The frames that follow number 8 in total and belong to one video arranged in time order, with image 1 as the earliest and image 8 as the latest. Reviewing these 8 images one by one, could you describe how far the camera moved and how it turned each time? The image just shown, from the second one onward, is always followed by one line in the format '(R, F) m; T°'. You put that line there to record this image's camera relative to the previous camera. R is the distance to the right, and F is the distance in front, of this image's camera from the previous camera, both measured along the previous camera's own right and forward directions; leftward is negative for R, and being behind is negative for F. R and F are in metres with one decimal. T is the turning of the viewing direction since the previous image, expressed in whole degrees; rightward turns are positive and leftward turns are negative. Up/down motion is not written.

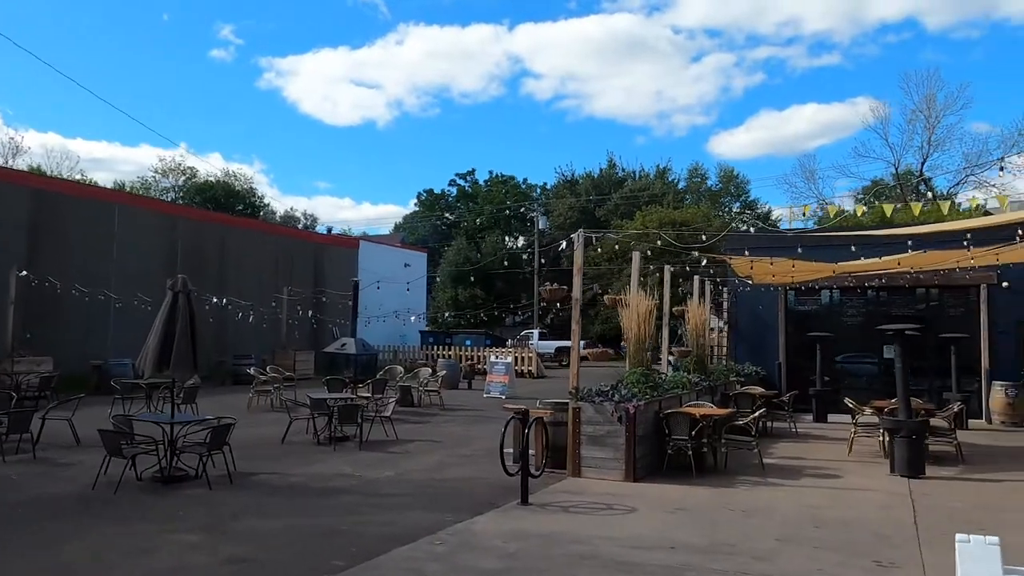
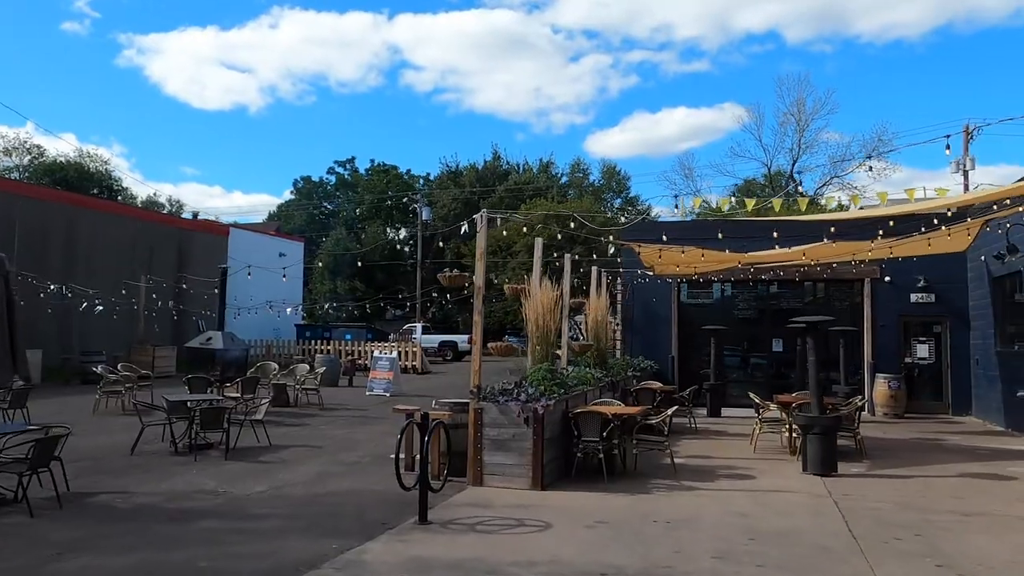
(-0.1, +0.9) m; +9°
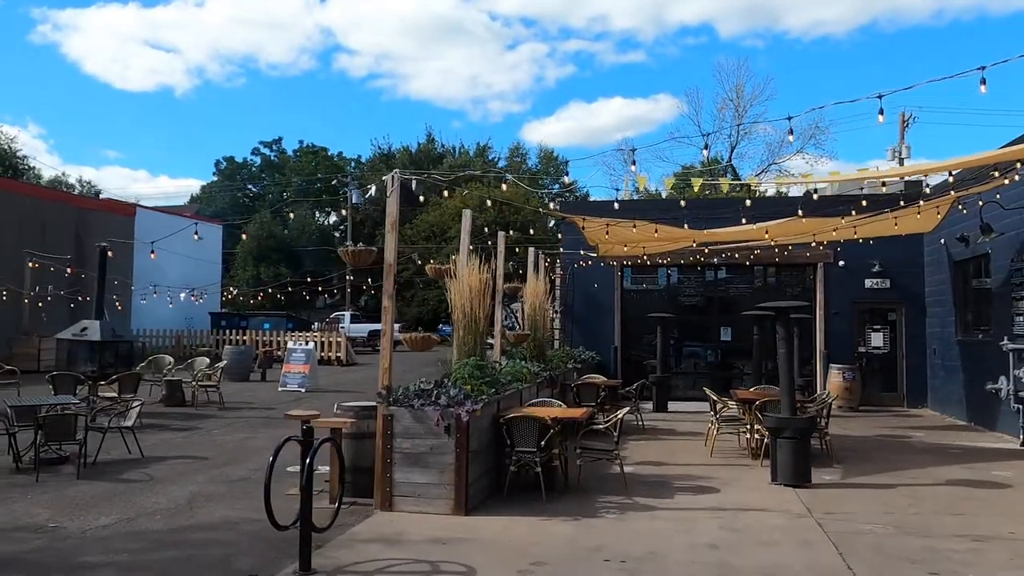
(+0.1, +1.4) m; +5°
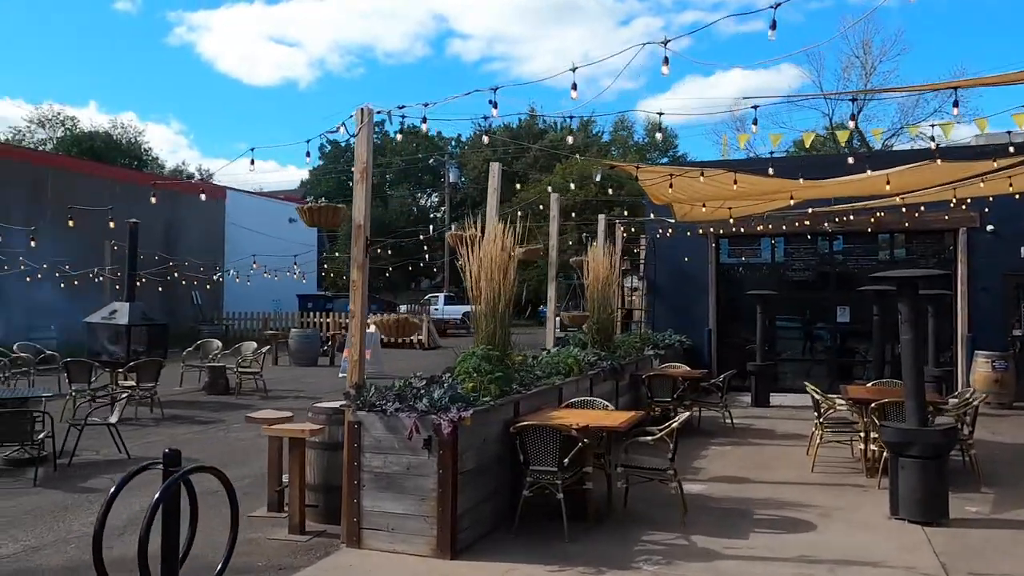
(+0.6, +1.6) m; -8°
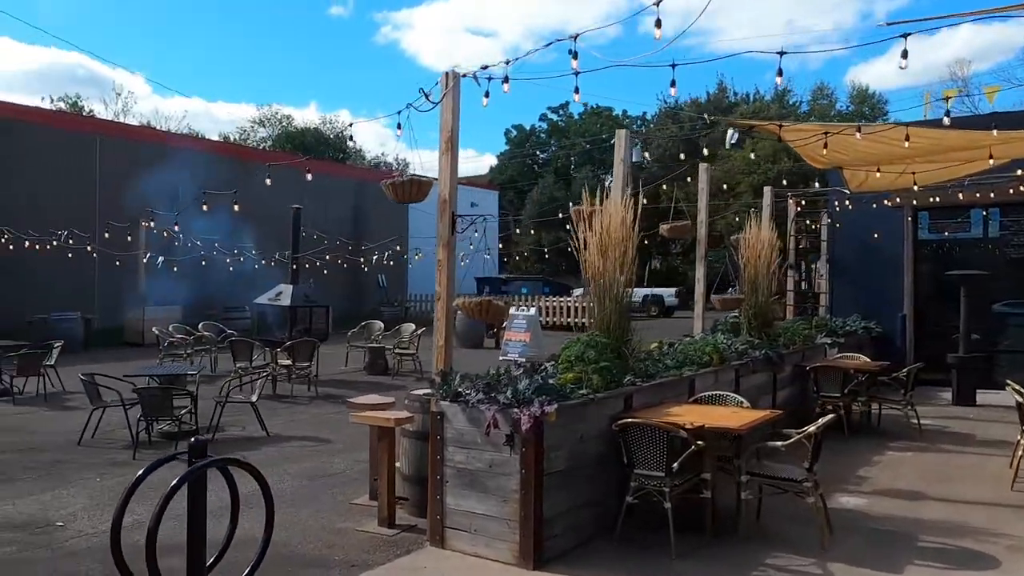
(+0.5, +0.6) m; -14°
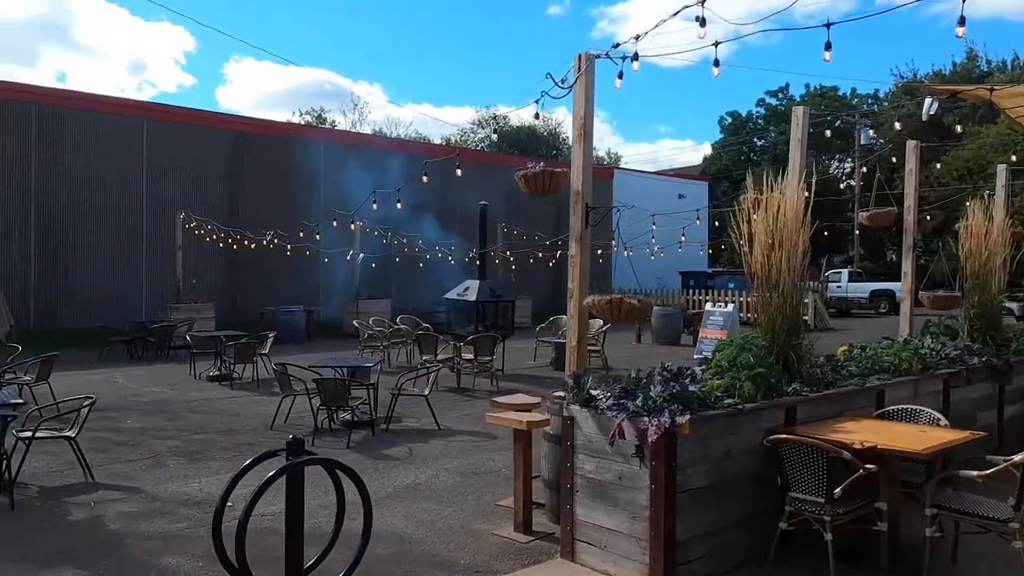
(+0.4, +0.3) m; -16°
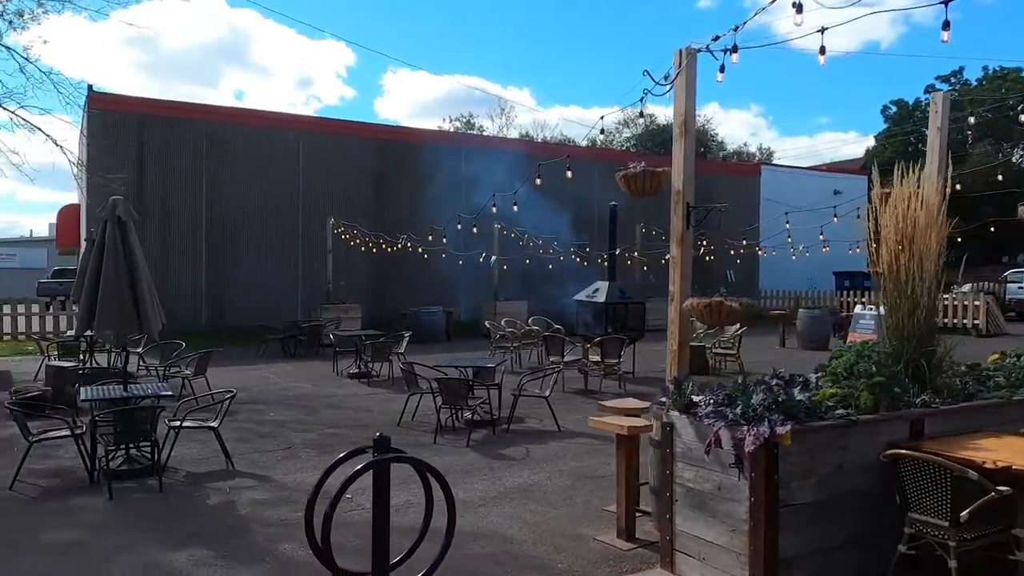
(+0.2, 0.0) m; -11°
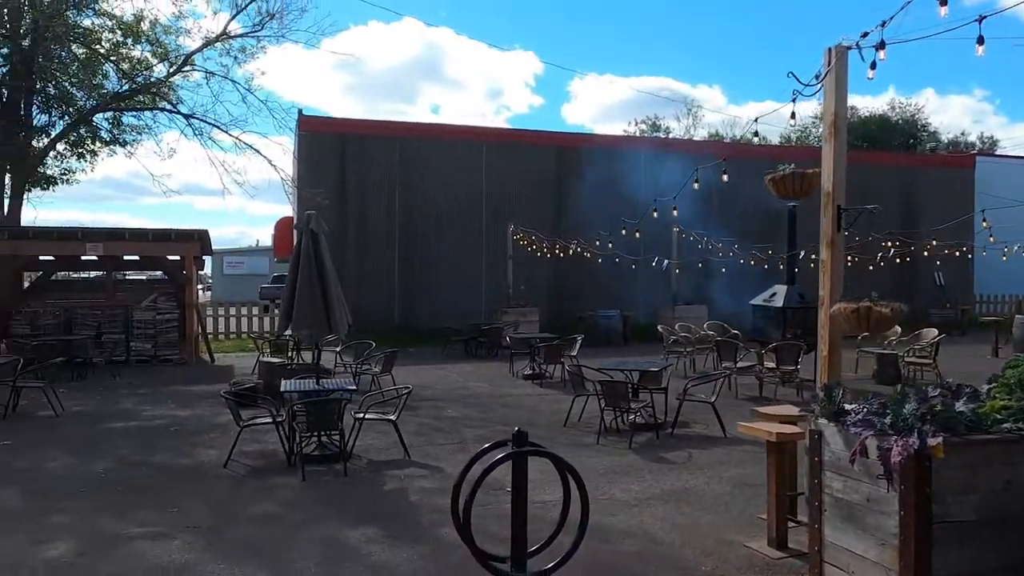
(+0.2, -0.1) m; -13°
